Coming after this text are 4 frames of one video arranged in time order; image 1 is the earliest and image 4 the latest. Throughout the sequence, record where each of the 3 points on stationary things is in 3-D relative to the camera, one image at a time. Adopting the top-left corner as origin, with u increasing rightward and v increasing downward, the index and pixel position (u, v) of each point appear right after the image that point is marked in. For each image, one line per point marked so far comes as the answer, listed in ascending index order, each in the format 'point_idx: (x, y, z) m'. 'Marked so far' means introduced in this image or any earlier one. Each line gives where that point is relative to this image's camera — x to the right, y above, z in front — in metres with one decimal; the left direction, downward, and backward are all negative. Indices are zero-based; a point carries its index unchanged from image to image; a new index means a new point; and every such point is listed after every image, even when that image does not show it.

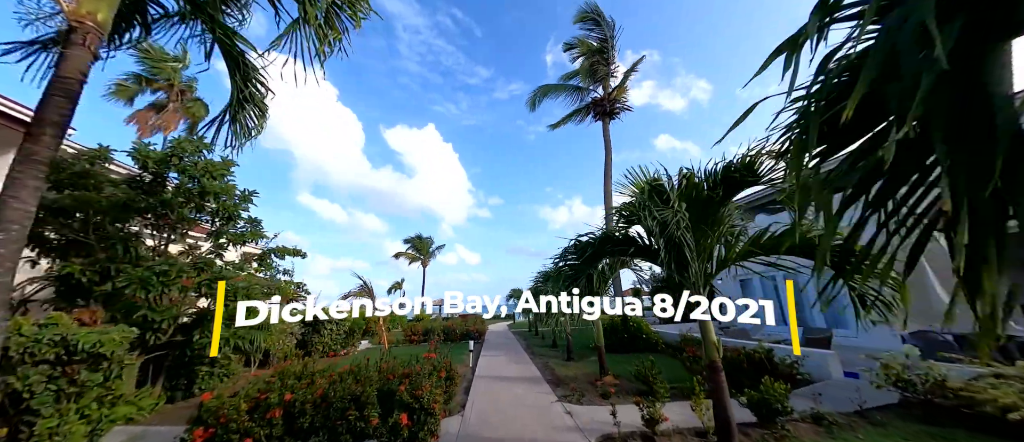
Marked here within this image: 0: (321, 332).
0: (-5.9, -3.4, +10.7) m
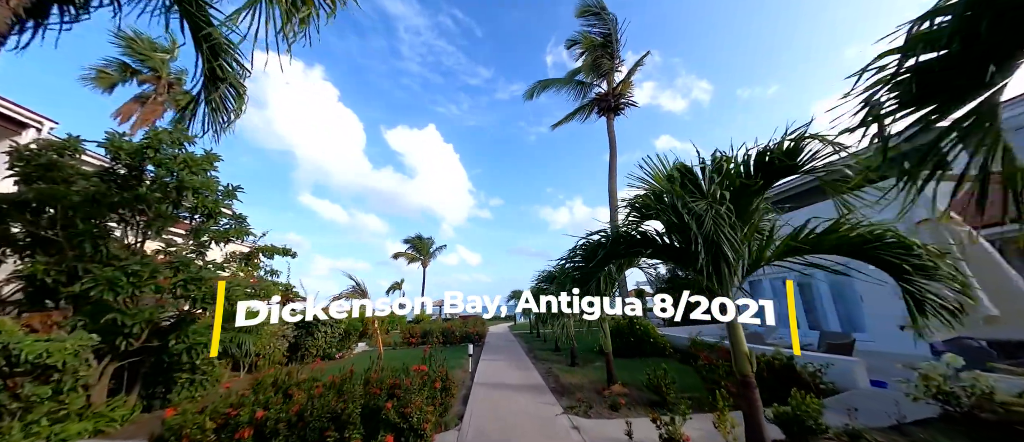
0: (-5.9, -3.4, +10.3) m
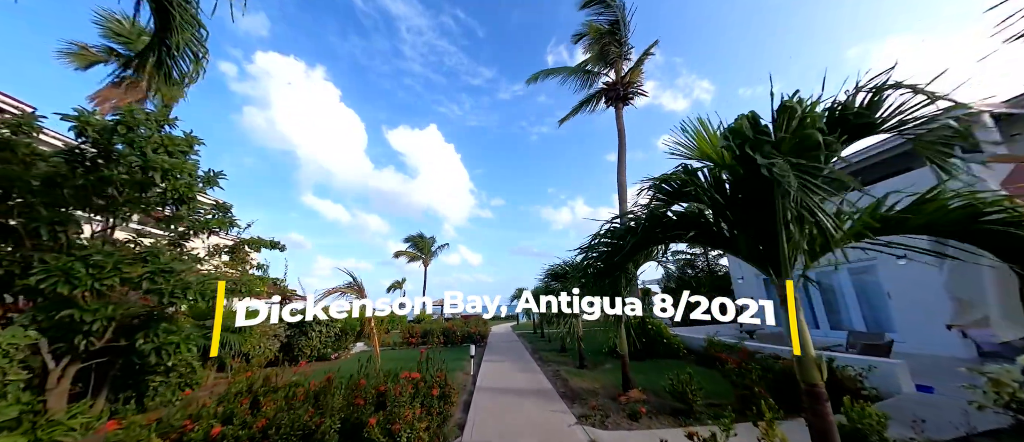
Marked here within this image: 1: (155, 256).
0: (-5.8, -3.2, +9.8) m
1: (-4.7, -0.4, +4.6) m
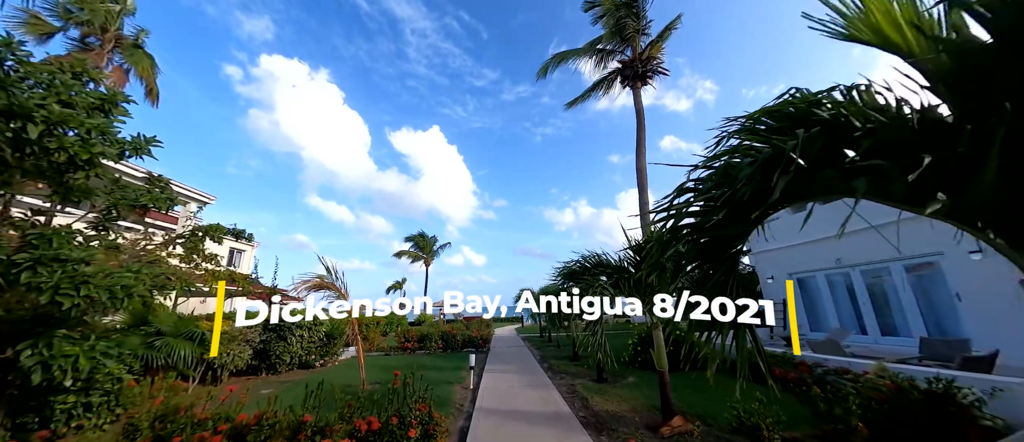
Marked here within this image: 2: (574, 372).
0: (-5.6, -2.9, +8.7) m
1: (-4.6, -0.2, +3.5) m
2: (+1.3, -3.2, +7.5) m
